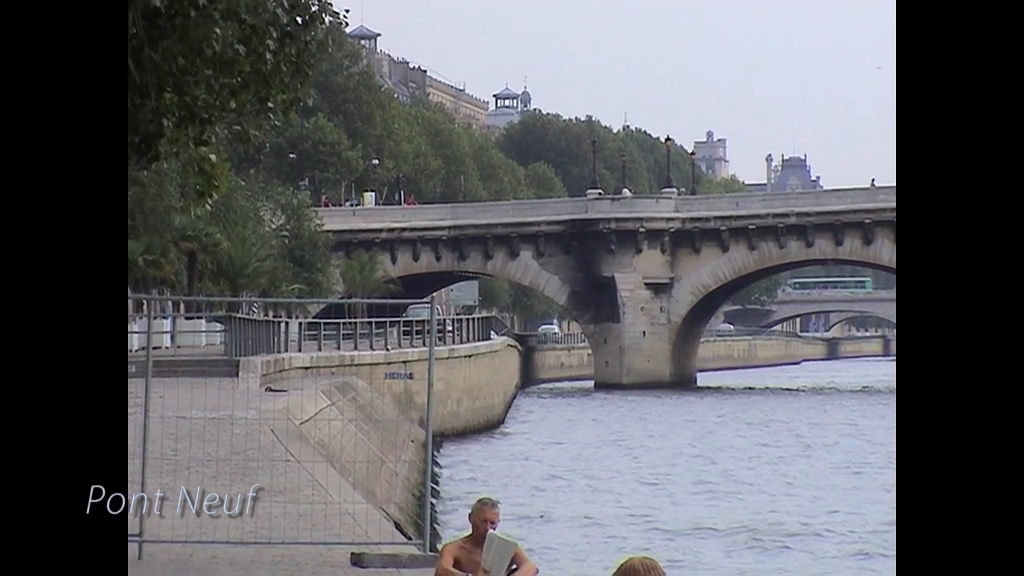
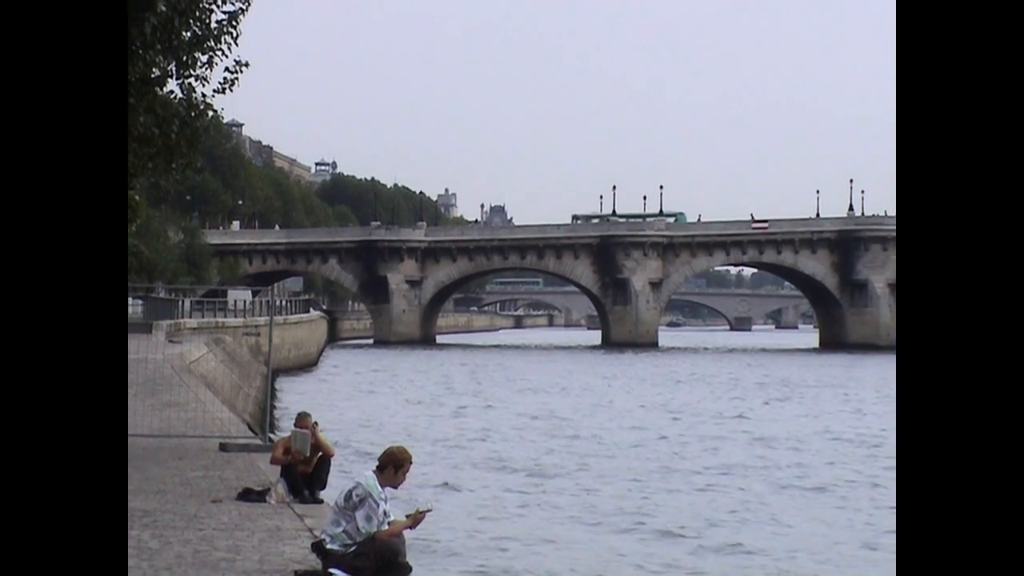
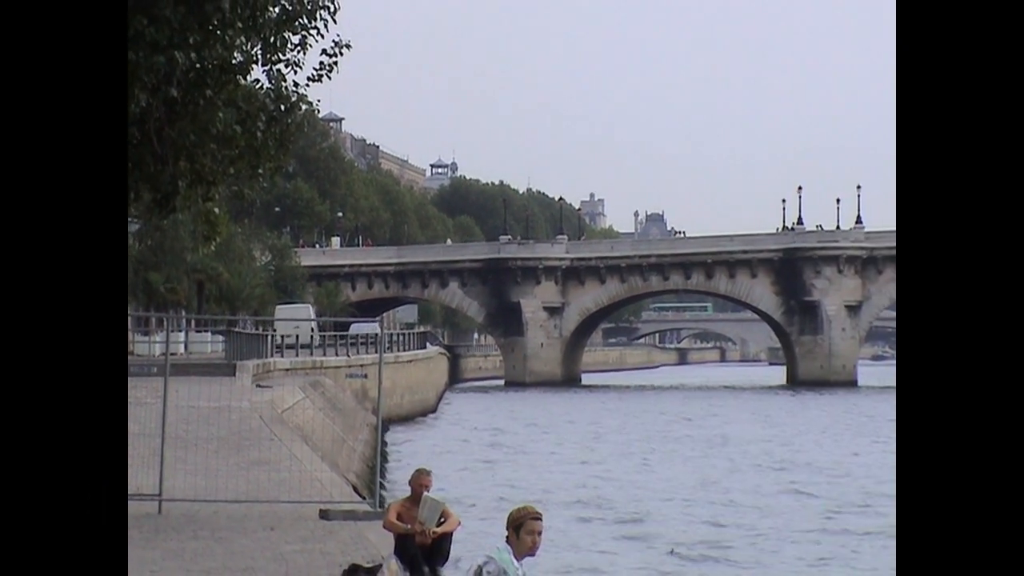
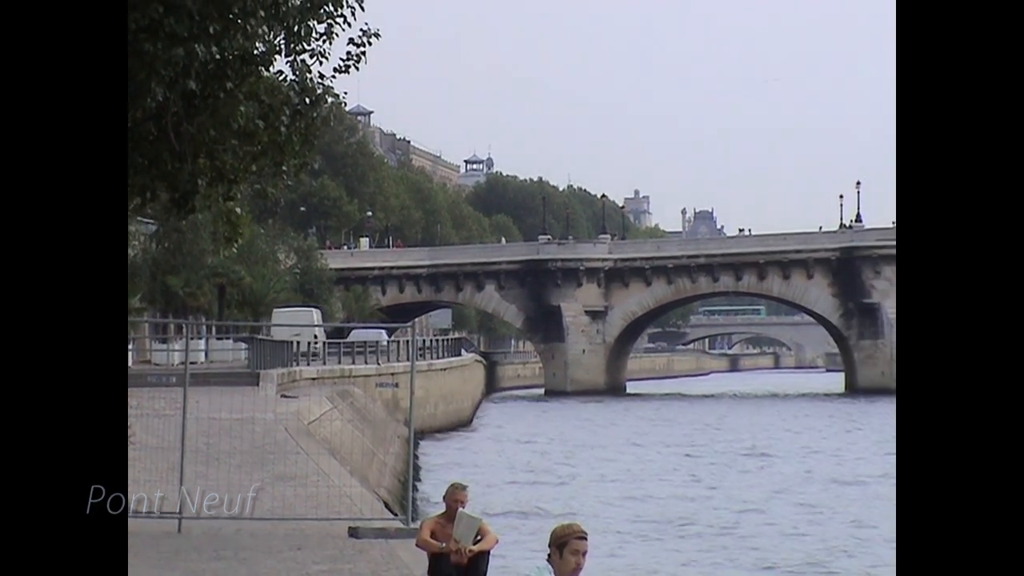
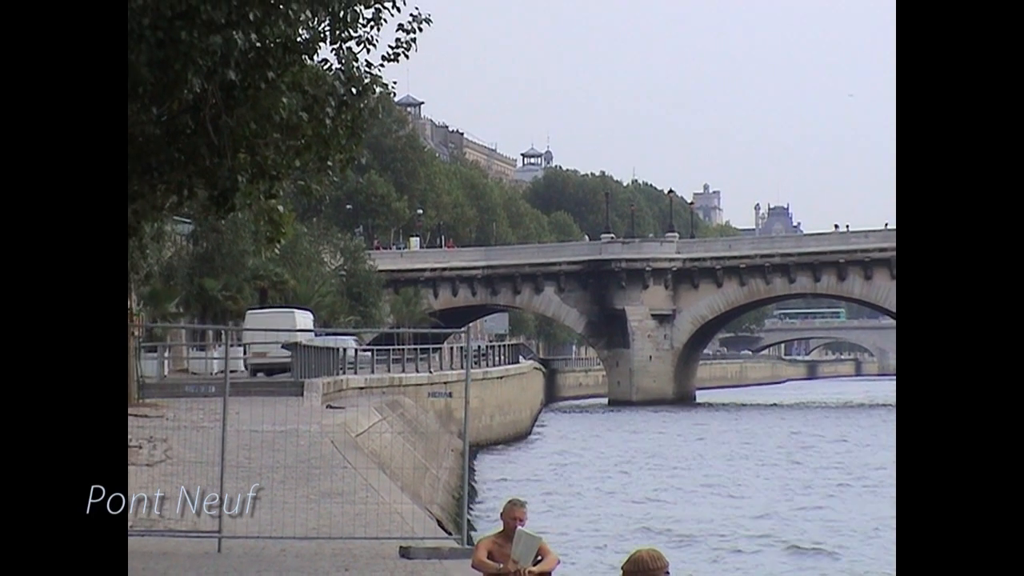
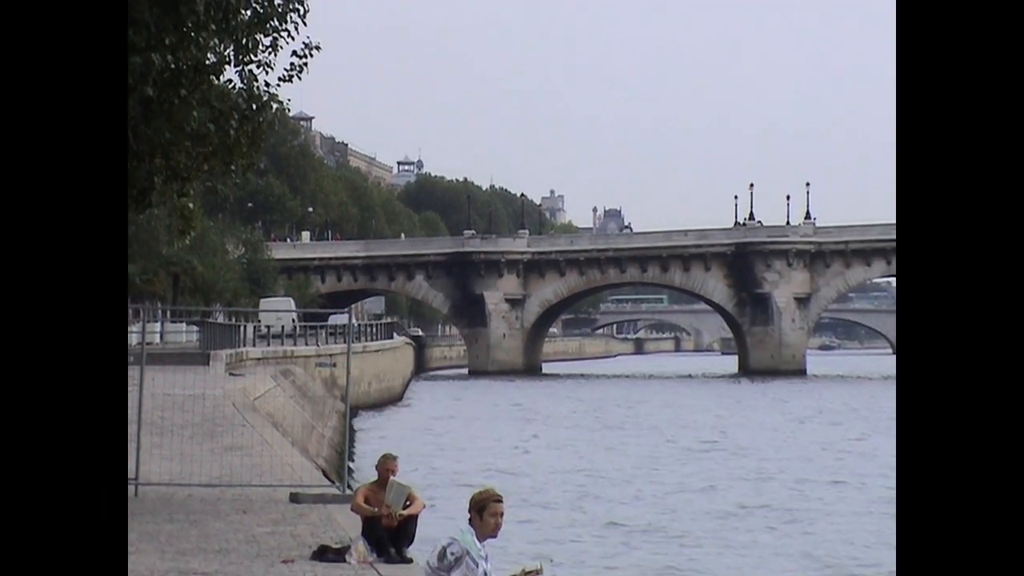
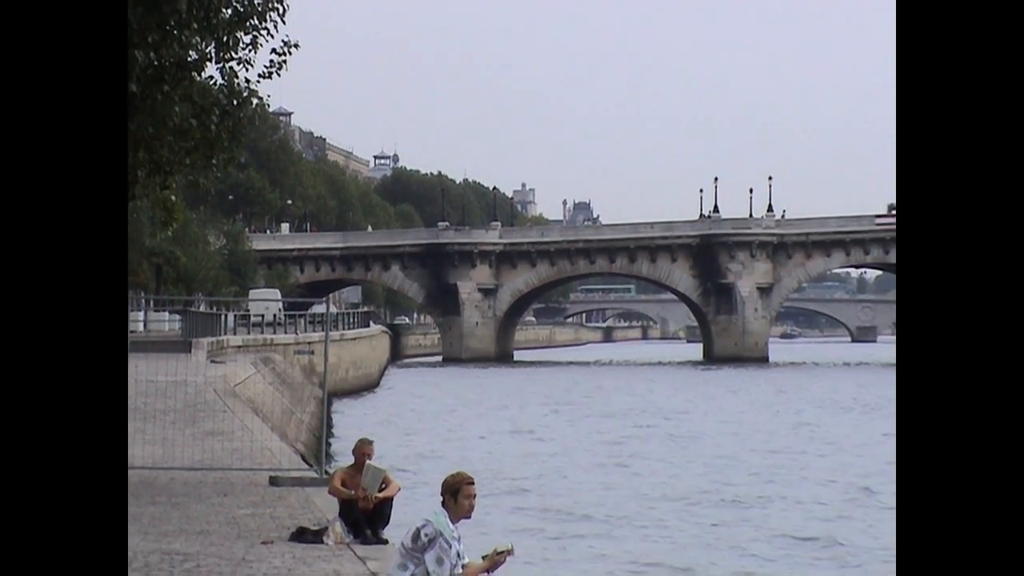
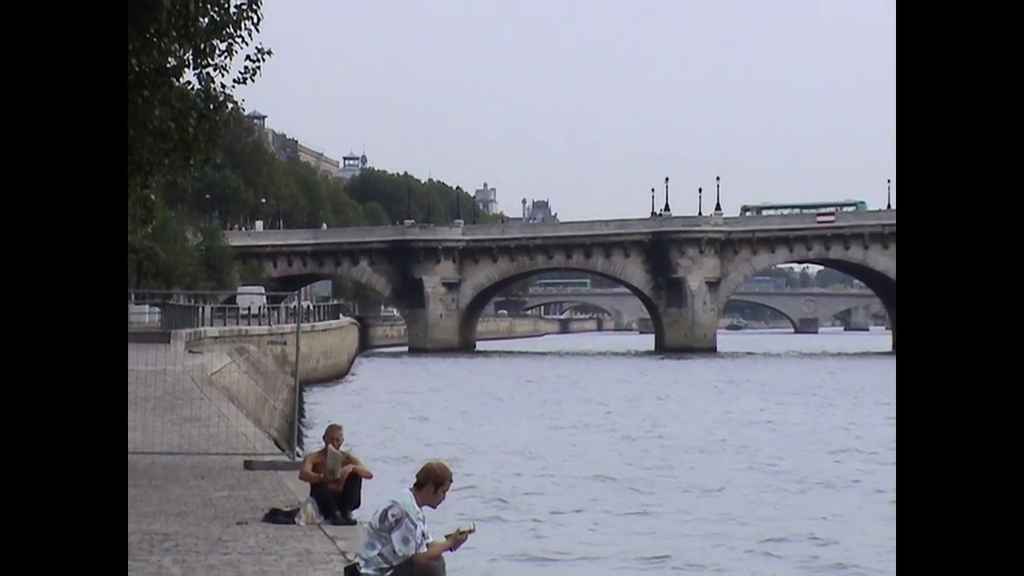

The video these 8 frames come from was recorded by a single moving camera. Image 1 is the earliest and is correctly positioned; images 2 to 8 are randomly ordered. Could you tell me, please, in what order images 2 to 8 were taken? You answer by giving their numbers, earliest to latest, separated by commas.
5, 4, 3, 6, 7, 8, 2
